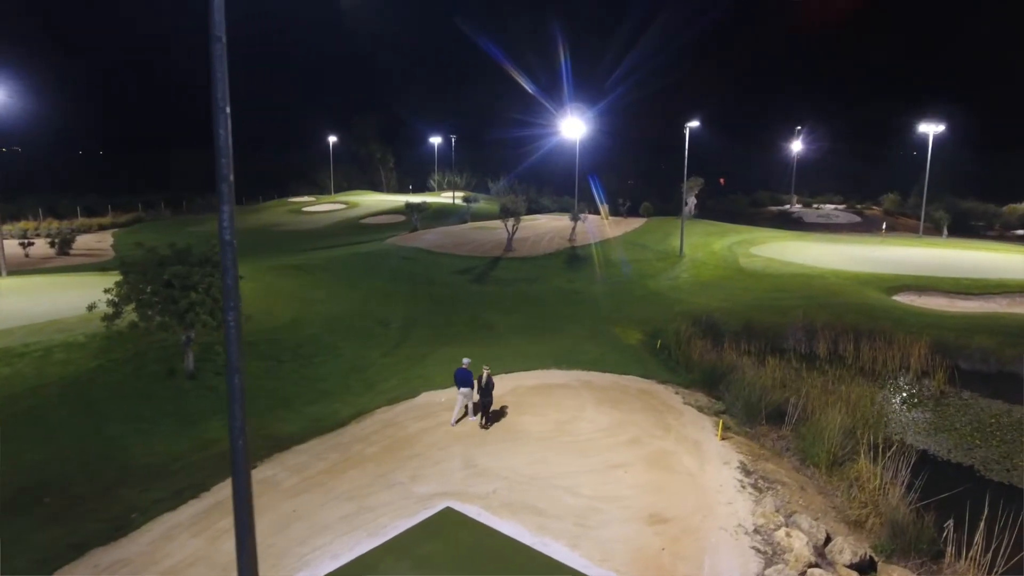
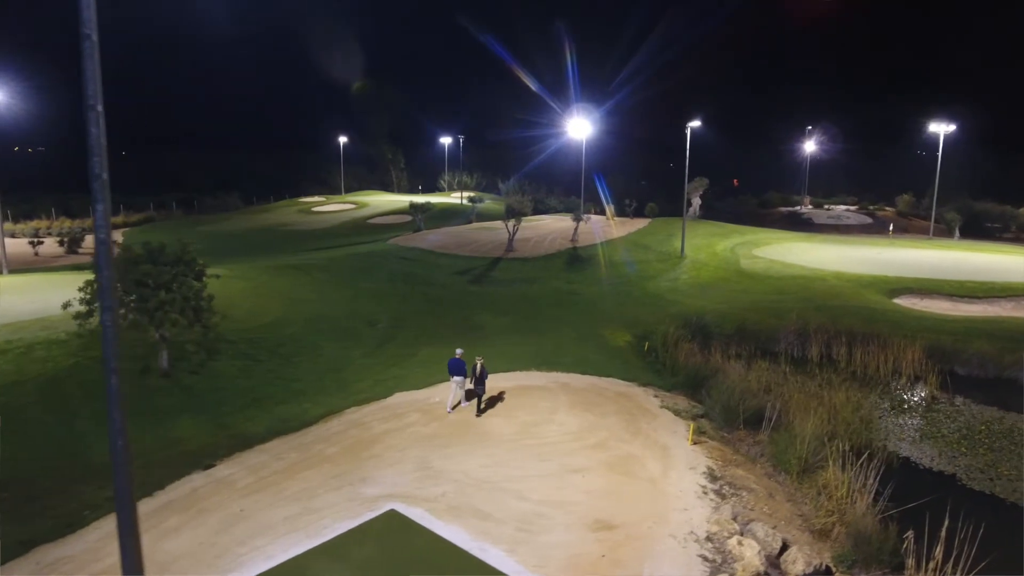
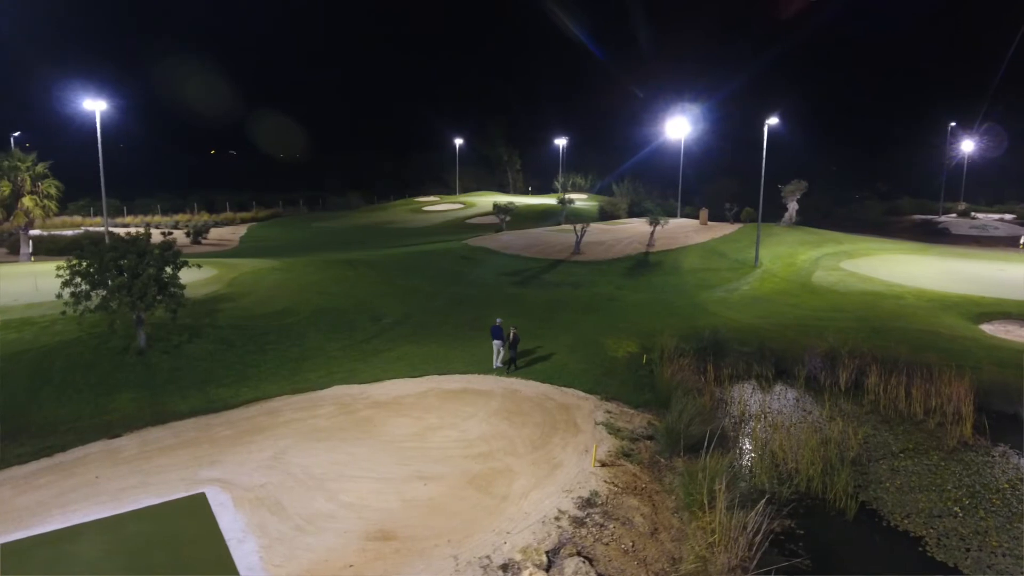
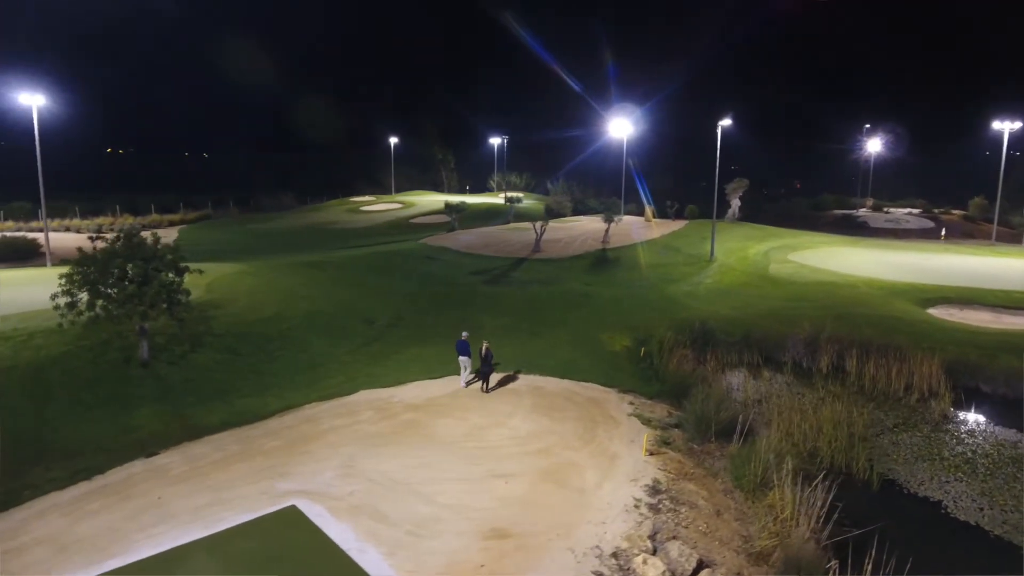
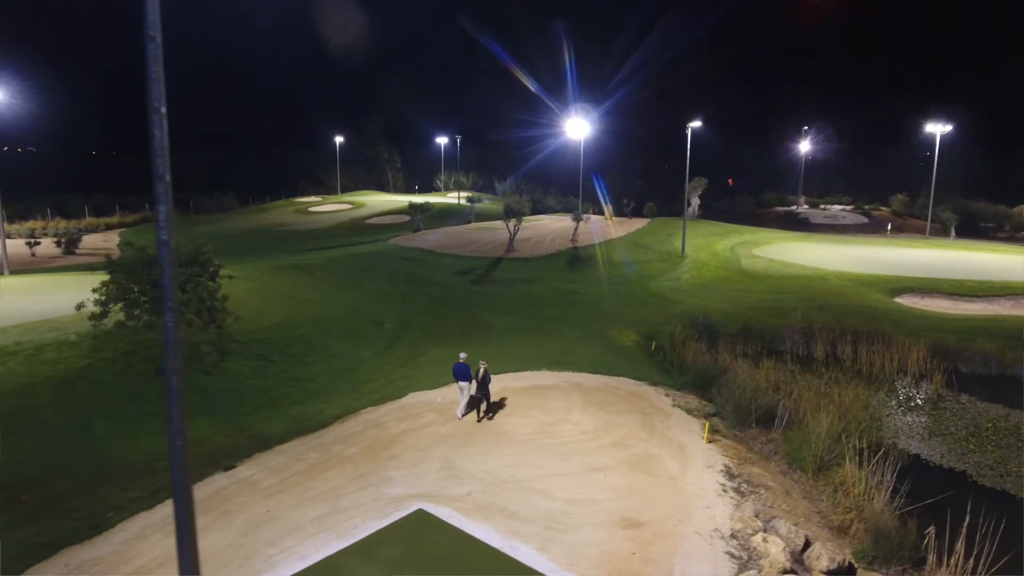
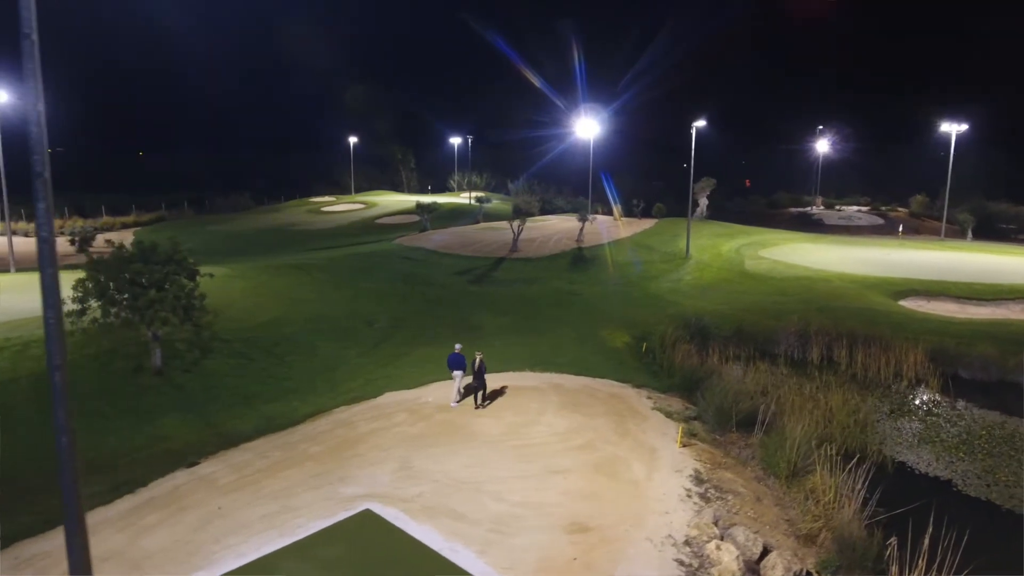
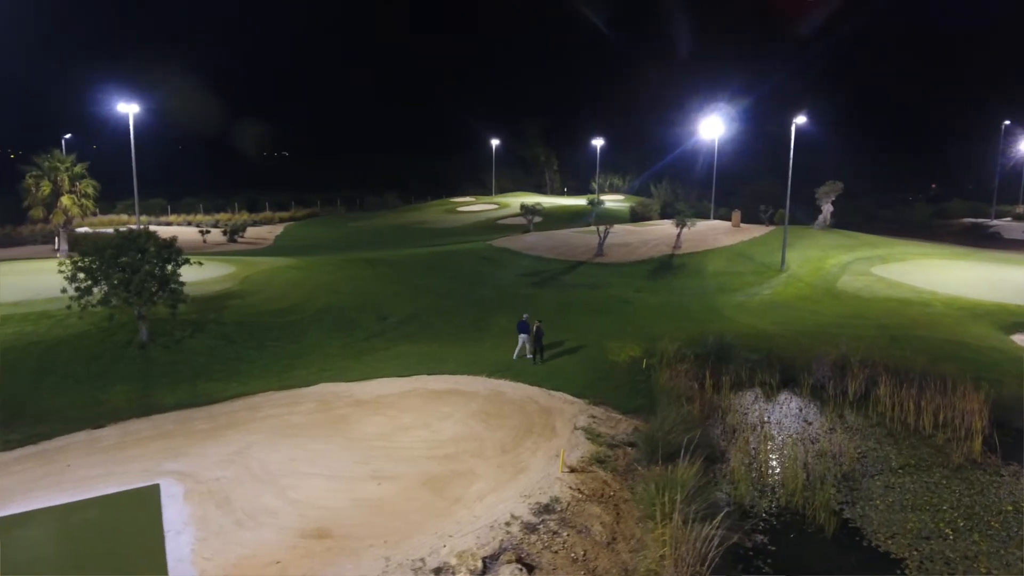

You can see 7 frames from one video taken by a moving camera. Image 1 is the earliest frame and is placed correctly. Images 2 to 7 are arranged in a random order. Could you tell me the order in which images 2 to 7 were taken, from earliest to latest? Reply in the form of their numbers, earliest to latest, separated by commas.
5, 2, 6, 4, 3, 7
